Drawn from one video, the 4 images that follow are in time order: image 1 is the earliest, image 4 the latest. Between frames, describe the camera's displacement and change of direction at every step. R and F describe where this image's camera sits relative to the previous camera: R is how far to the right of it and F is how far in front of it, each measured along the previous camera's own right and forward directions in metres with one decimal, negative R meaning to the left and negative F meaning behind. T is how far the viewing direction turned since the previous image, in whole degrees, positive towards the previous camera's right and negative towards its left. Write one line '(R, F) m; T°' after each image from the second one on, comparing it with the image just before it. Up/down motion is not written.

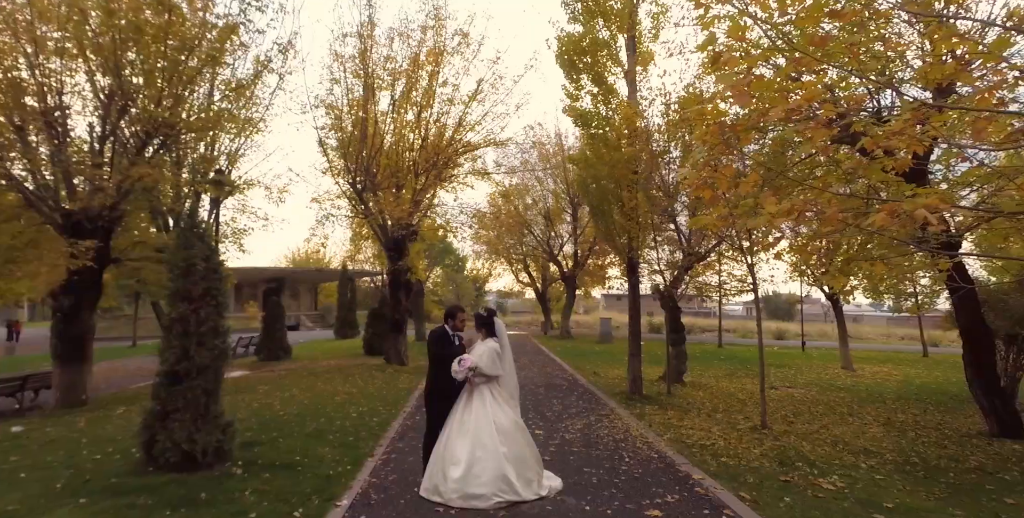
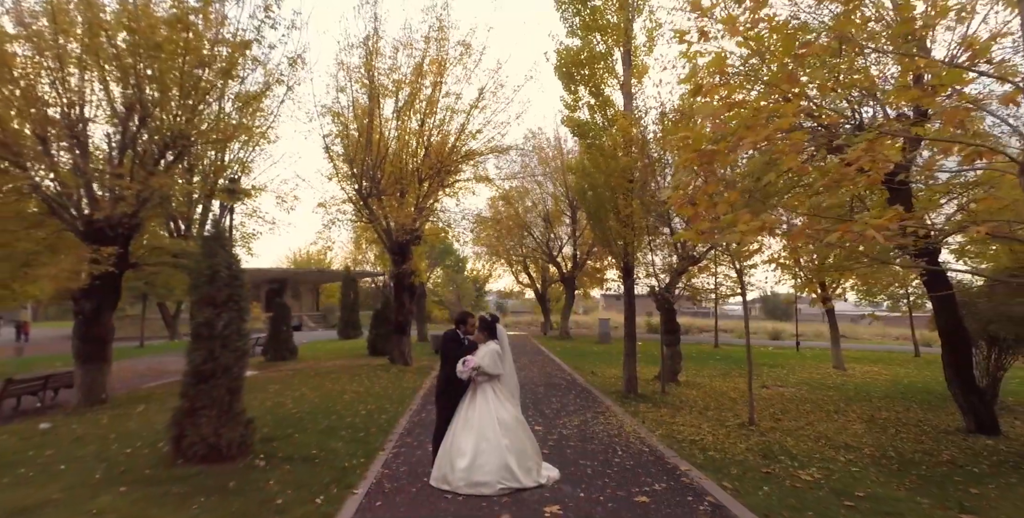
(0.0, -0.5) m; 0°
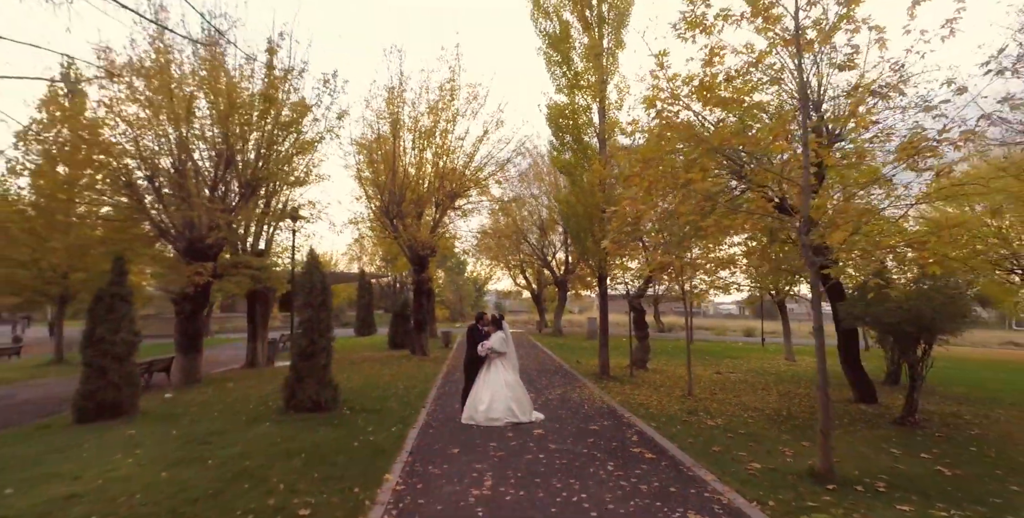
(-0.1, -3.1) m; 0°
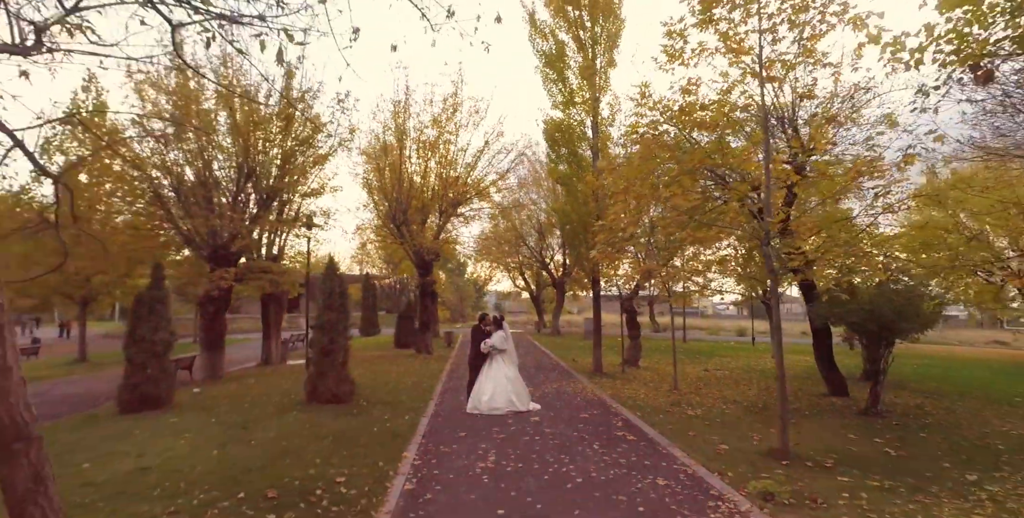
(0.0, -1.0) m; 0°
